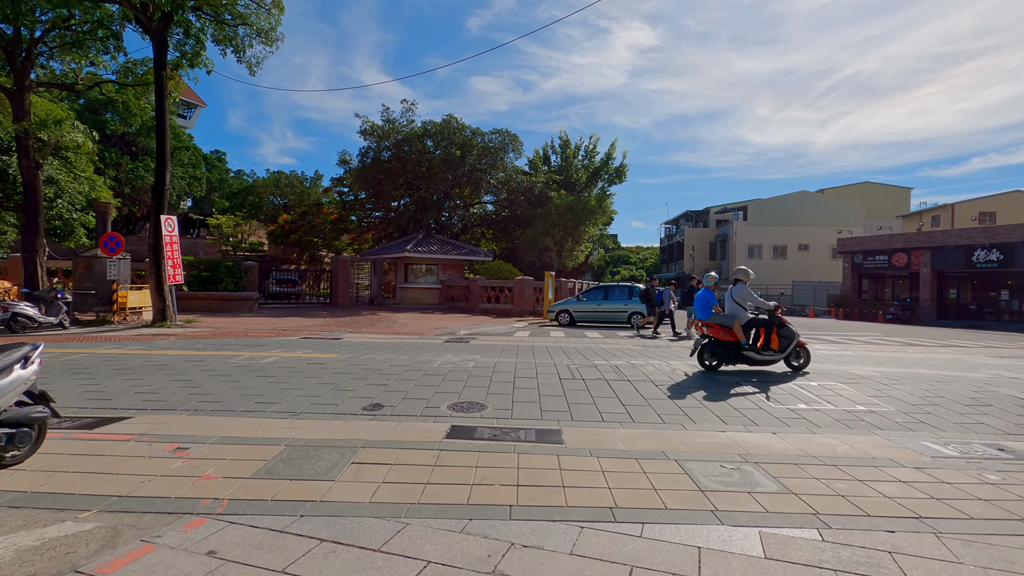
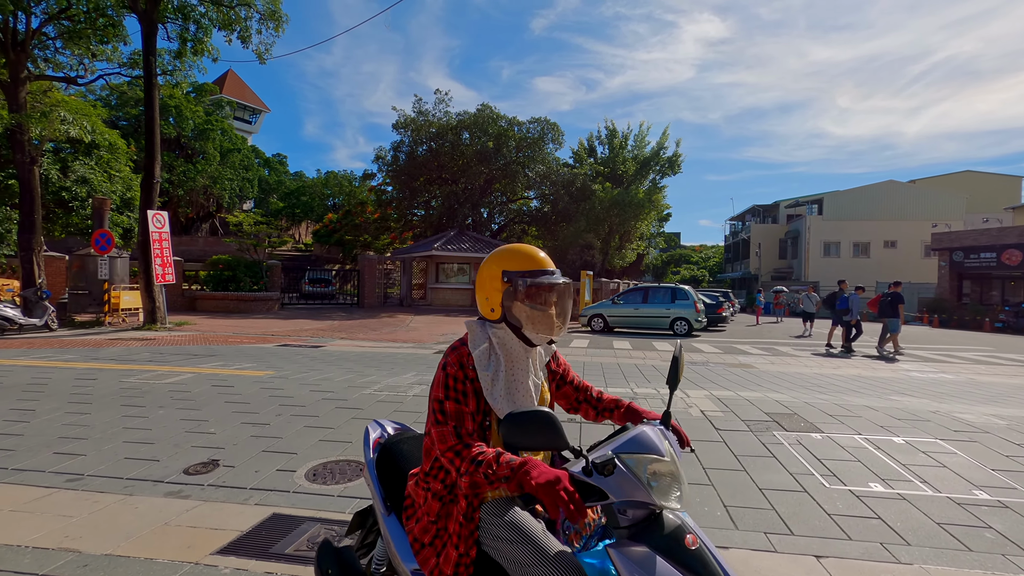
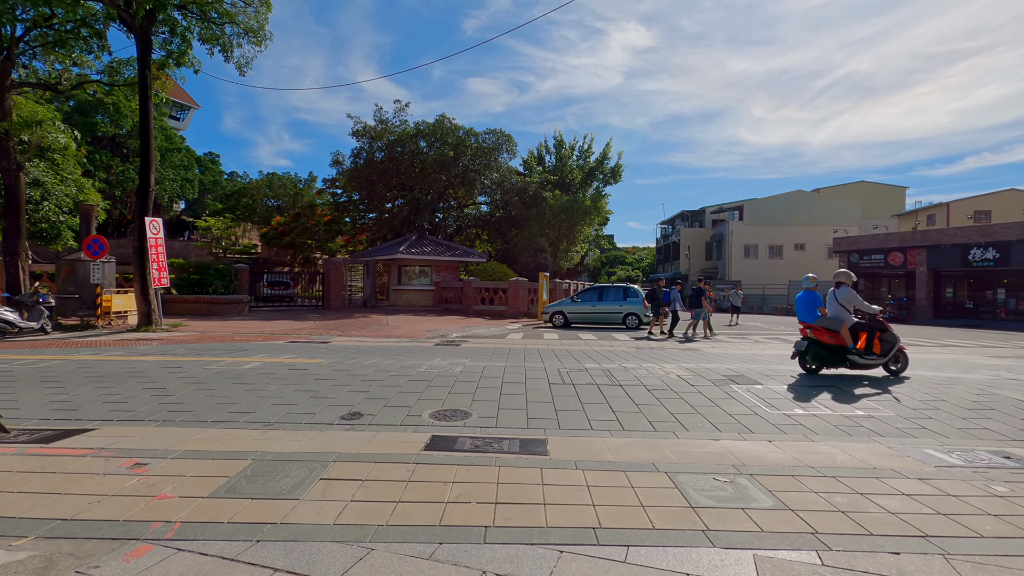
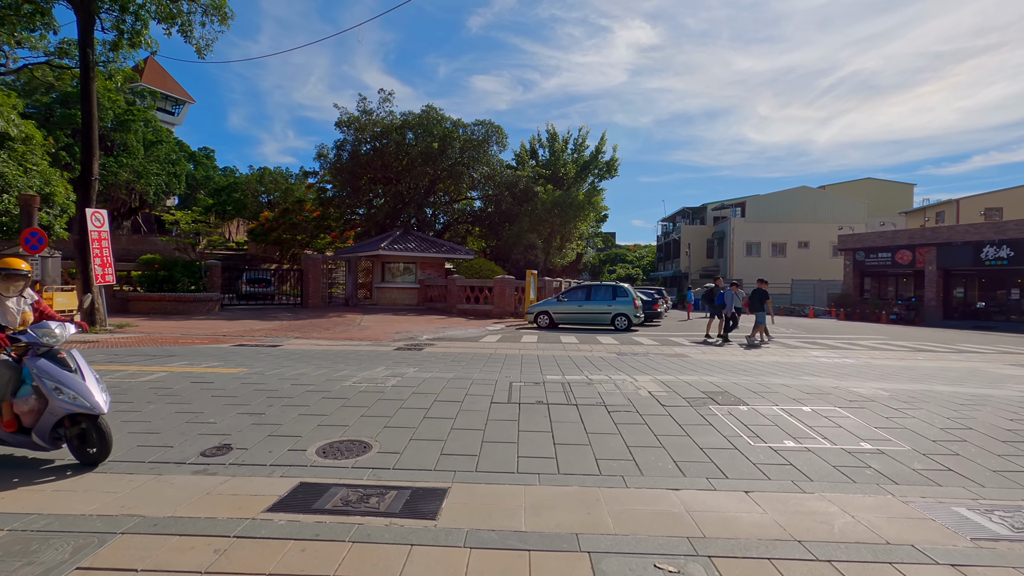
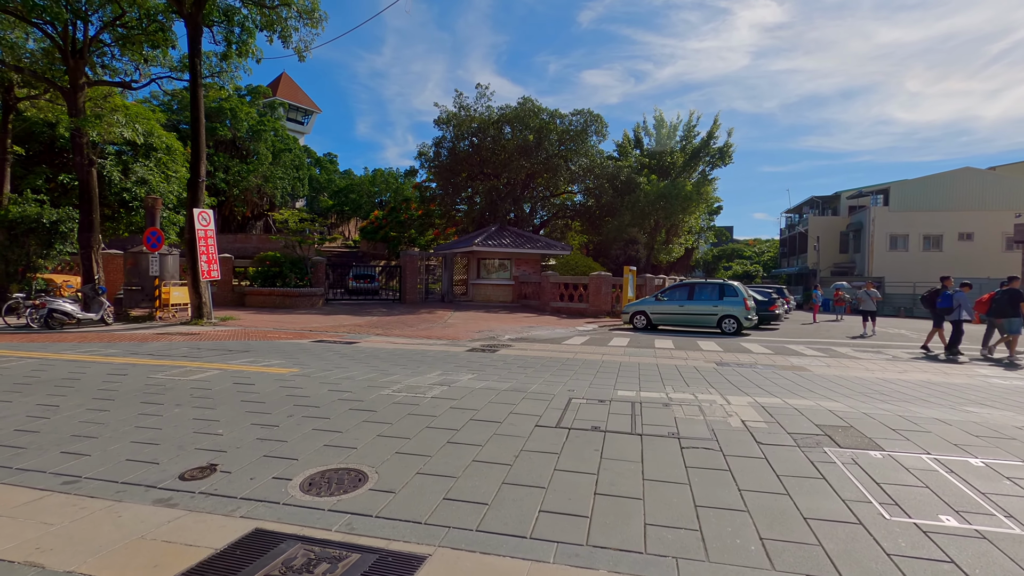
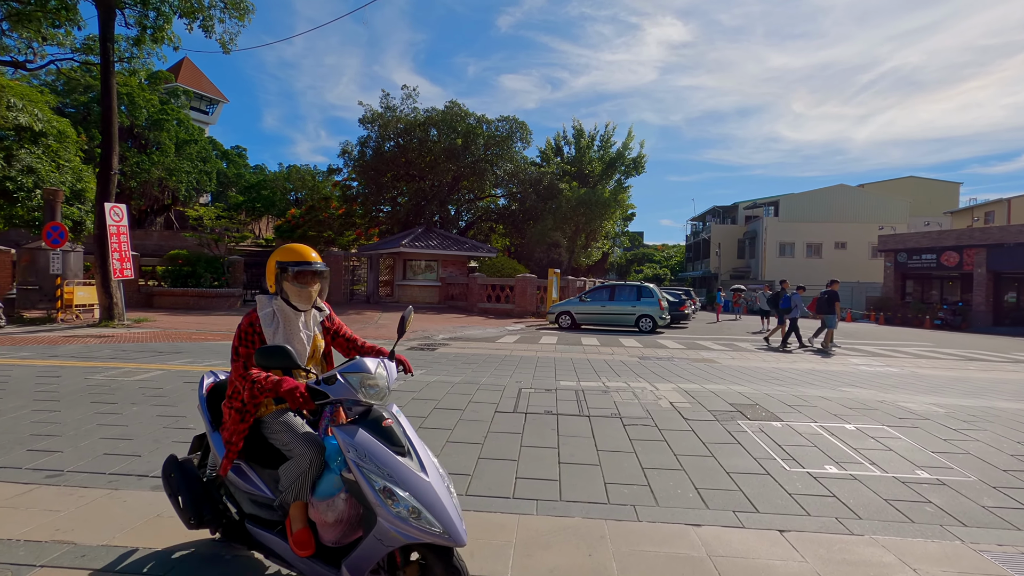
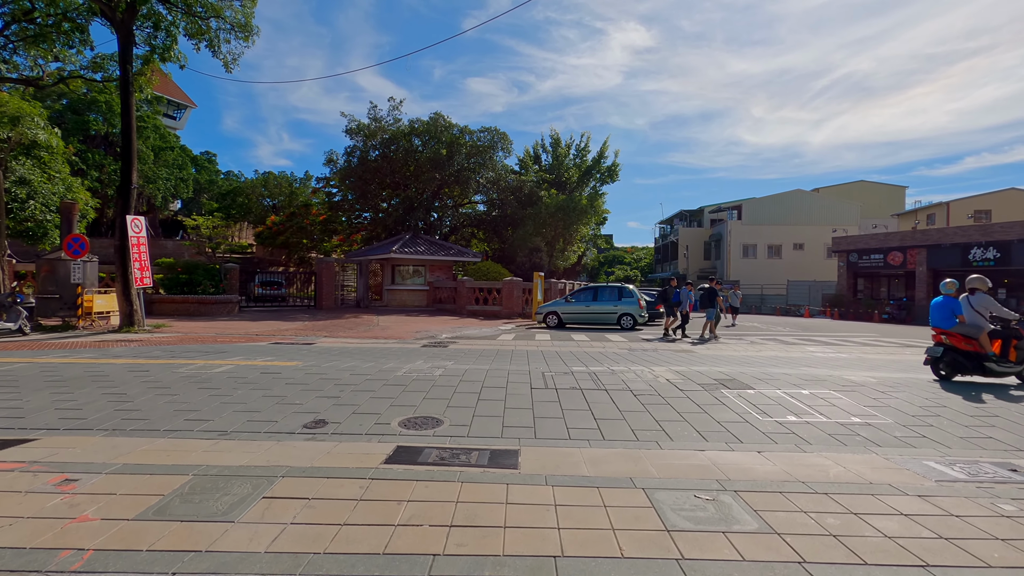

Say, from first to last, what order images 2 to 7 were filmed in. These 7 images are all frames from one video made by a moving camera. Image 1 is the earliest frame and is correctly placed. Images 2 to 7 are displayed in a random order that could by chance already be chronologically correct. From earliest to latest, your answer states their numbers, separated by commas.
3, 7, 4, 6, 2, 5
